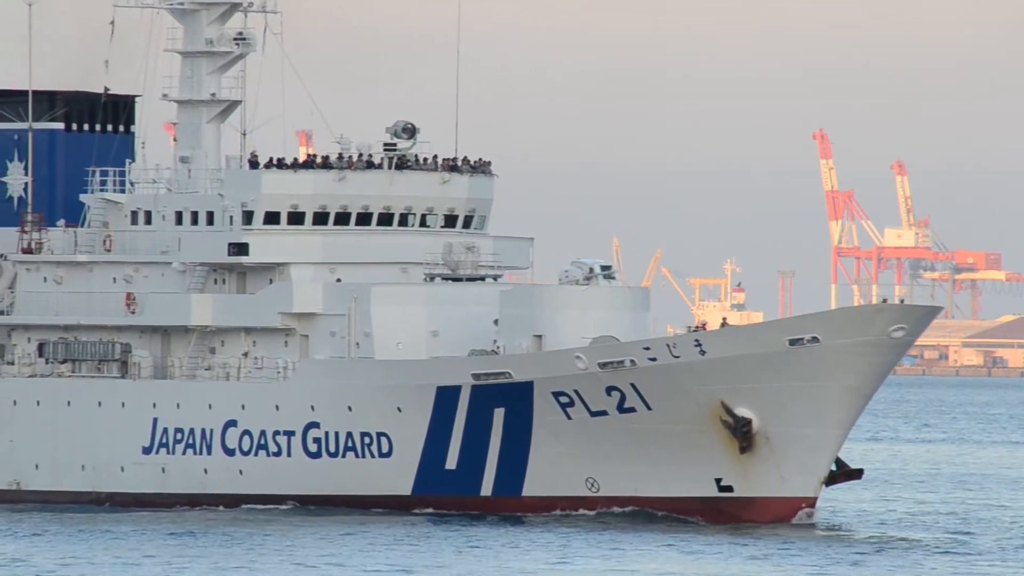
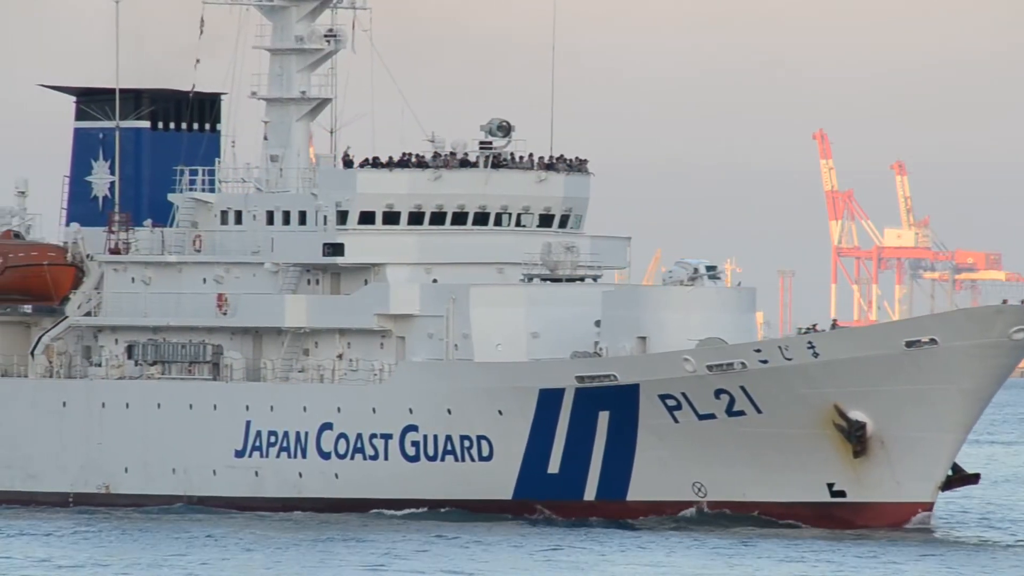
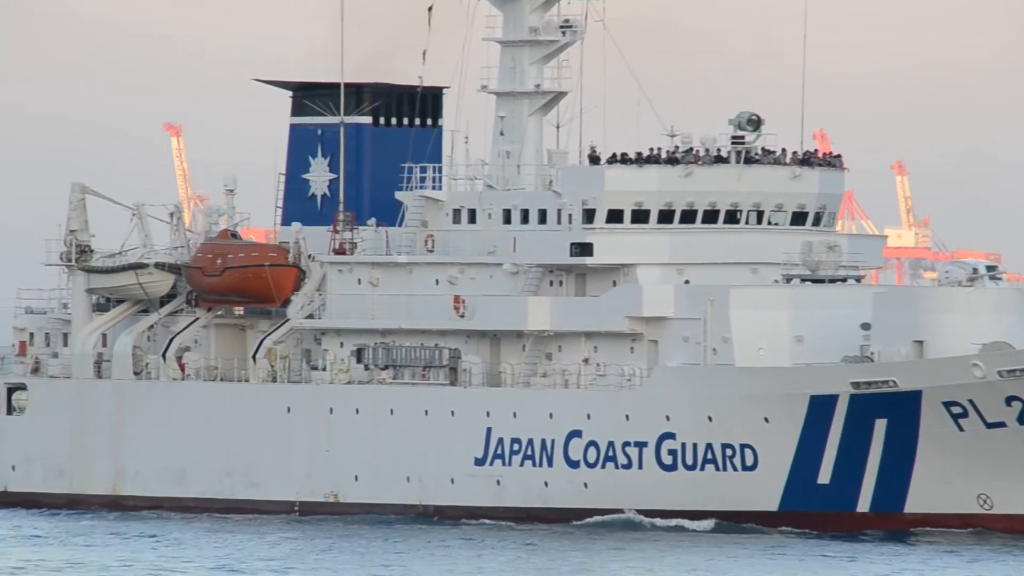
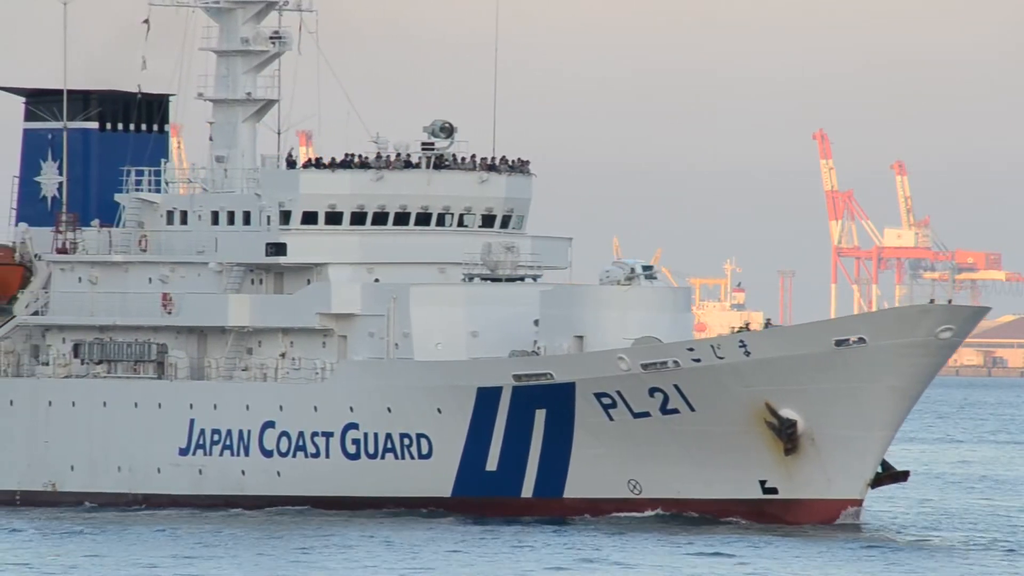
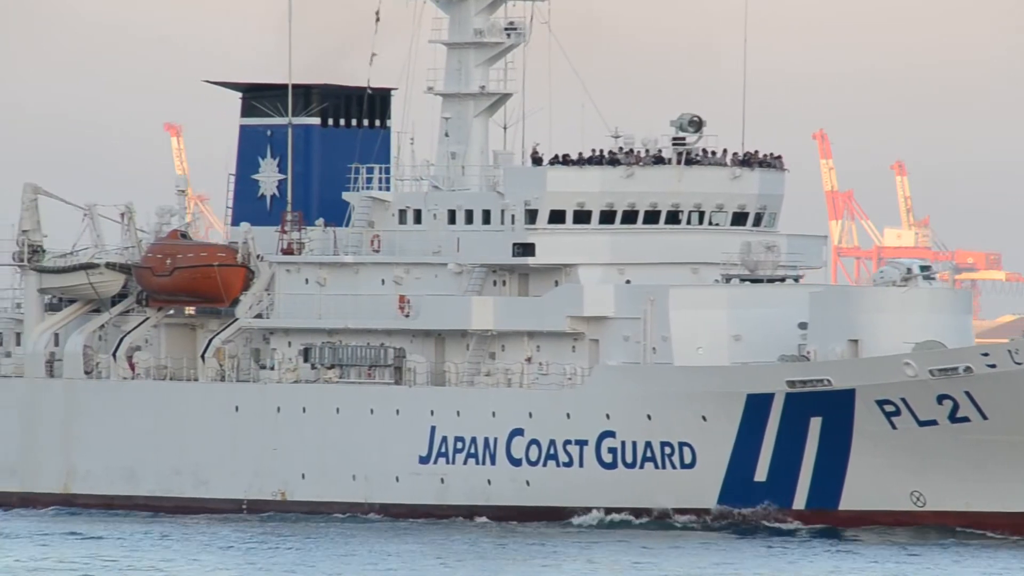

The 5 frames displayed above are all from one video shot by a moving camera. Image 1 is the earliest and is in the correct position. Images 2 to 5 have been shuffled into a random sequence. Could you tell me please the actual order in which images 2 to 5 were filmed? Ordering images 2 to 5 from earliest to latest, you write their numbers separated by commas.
4, 2, 5, 3
